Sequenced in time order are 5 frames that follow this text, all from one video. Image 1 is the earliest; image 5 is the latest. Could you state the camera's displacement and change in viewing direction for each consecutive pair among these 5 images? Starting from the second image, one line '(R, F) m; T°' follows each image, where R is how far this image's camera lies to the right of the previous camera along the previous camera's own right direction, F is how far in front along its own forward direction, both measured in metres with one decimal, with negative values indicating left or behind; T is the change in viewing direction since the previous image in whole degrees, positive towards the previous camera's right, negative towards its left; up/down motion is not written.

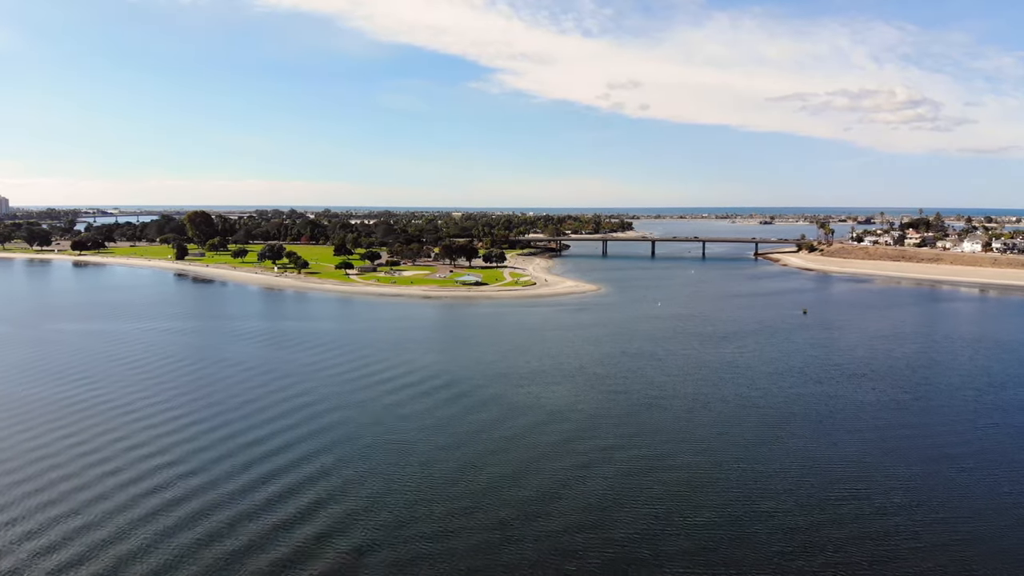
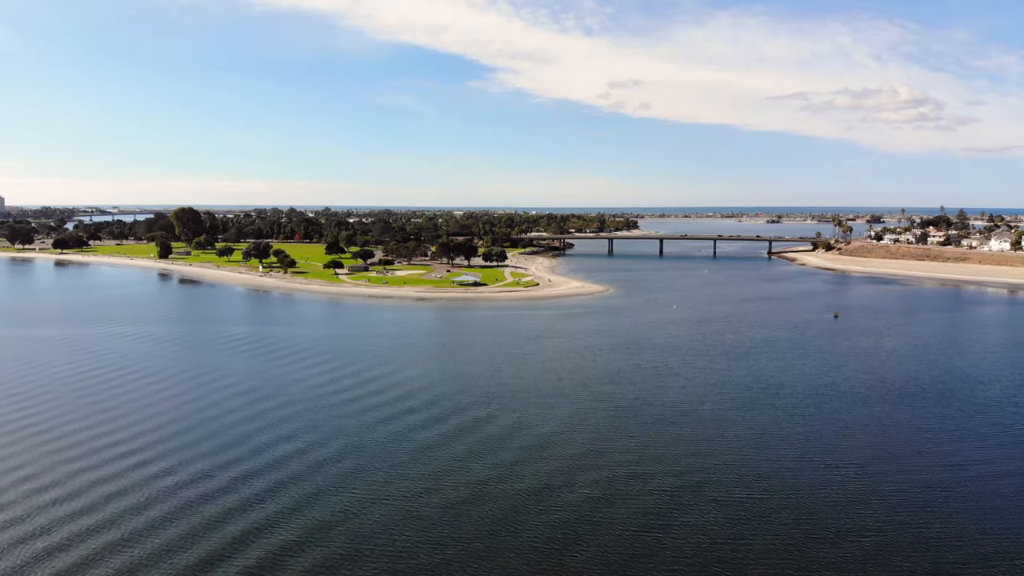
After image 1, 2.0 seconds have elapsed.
(-0.1, +4.6) m; 0°
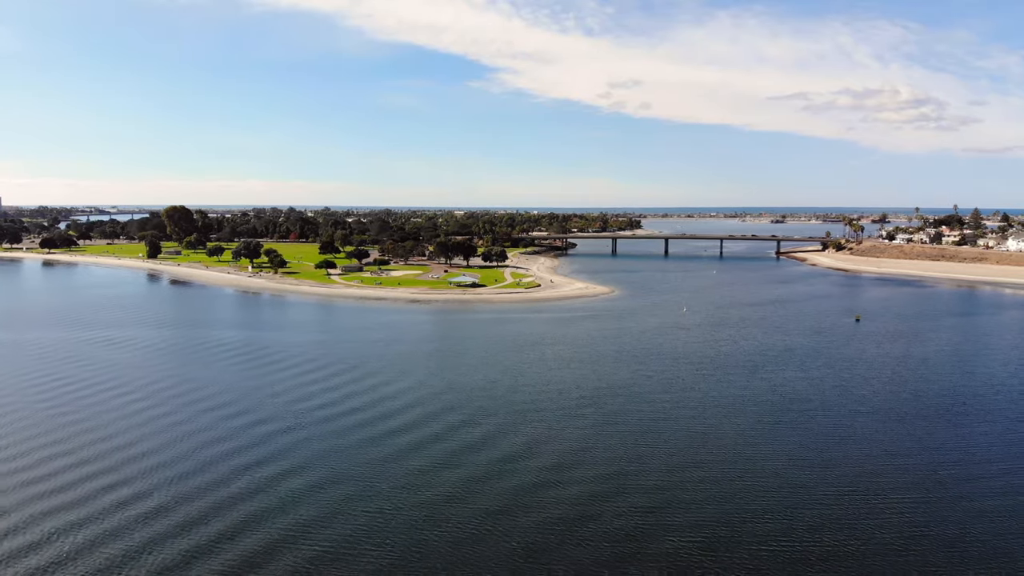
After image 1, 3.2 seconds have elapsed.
(0.0, +2.8) m; 0°
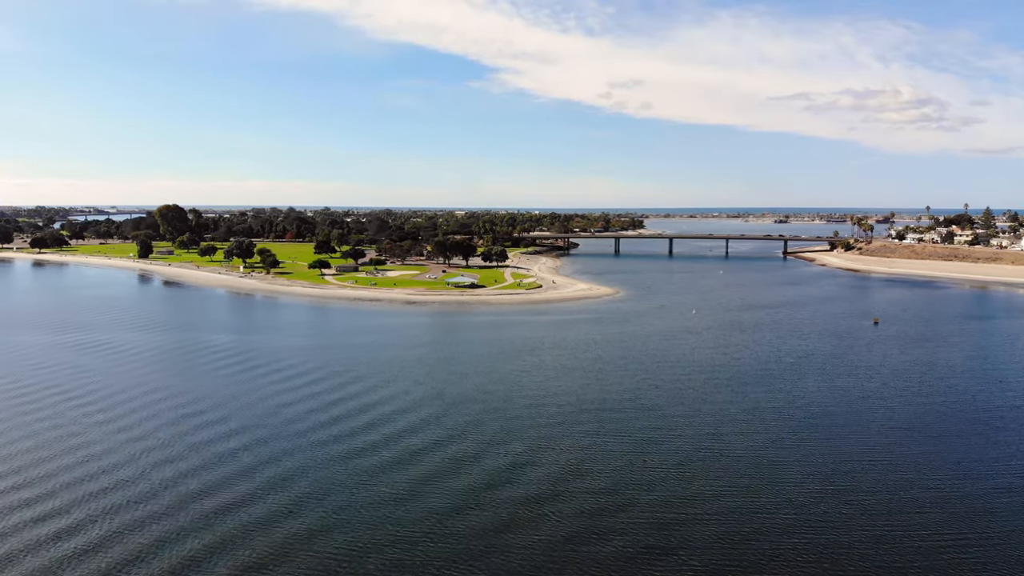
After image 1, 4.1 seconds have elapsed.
(0.0, +2.1) m; 0°
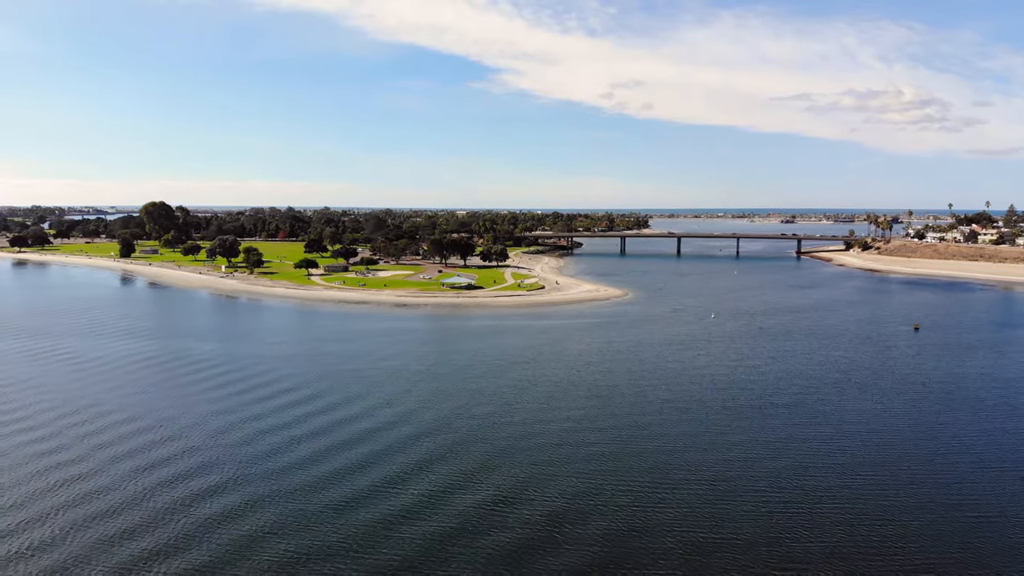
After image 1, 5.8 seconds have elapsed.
(0.0, +4.0) m; 0°
